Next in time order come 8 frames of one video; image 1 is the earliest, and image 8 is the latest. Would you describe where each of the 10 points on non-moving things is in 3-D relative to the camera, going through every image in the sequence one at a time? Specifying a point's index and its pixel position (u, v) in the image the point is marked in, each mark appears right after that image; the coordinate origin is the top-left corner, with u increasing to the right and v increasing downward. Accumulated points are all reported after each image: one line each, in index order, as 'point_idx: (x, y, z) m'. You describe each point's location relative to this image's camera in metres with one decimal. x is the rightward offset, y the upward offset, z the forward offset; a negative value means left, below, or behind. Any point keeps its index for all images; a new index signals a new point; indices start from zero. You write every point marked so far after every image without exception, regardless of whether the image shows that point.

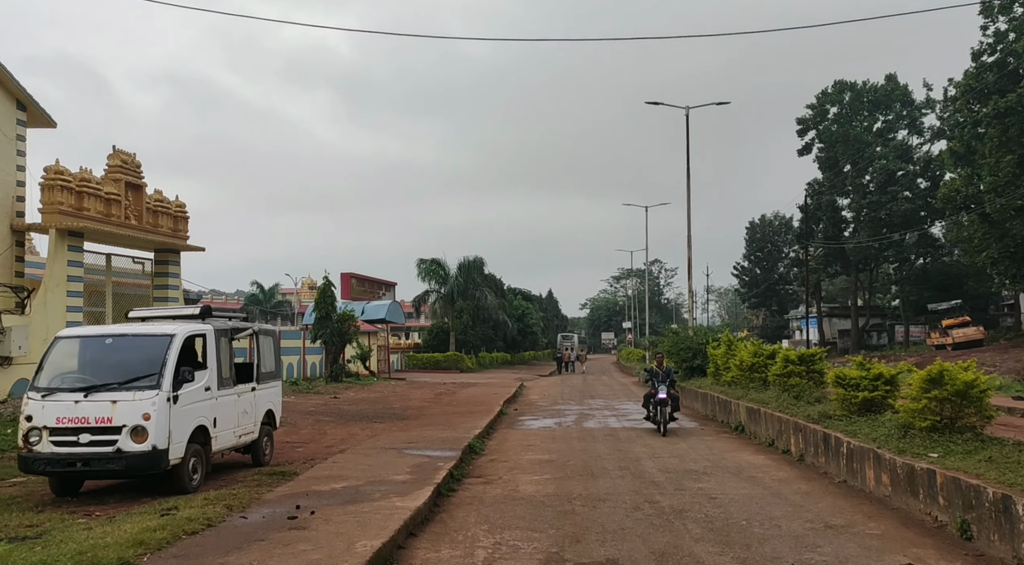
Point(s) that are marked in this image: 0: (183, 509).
0: (-3.2, -2.2, +7.5) m
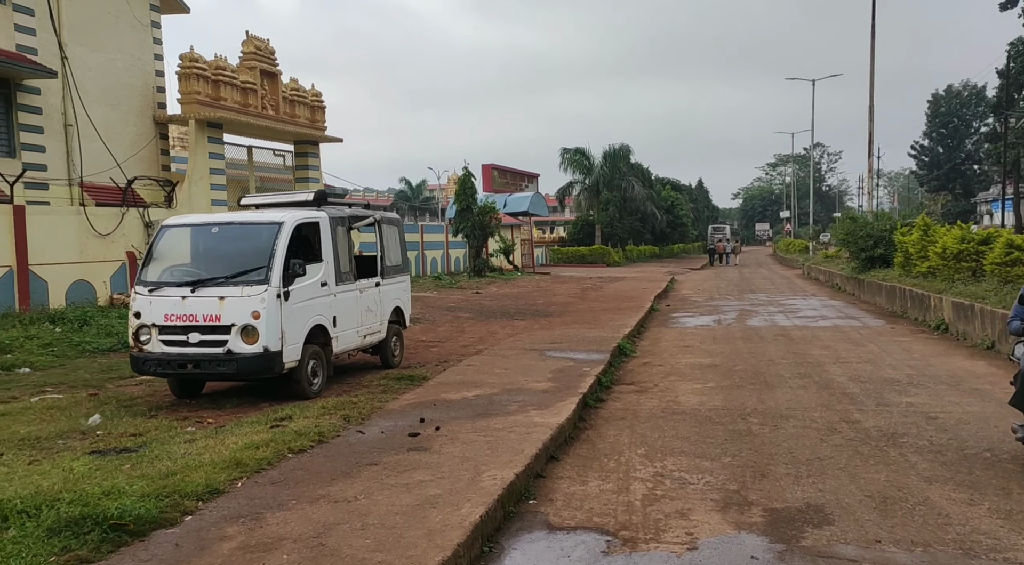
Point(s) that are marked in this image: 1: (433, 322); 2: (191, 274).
0: (-1.8, -1.2, +6.7) m
1: (-1.6, -0.8, +15.2) m
2: (-3.0, +0.1, +7.4) m
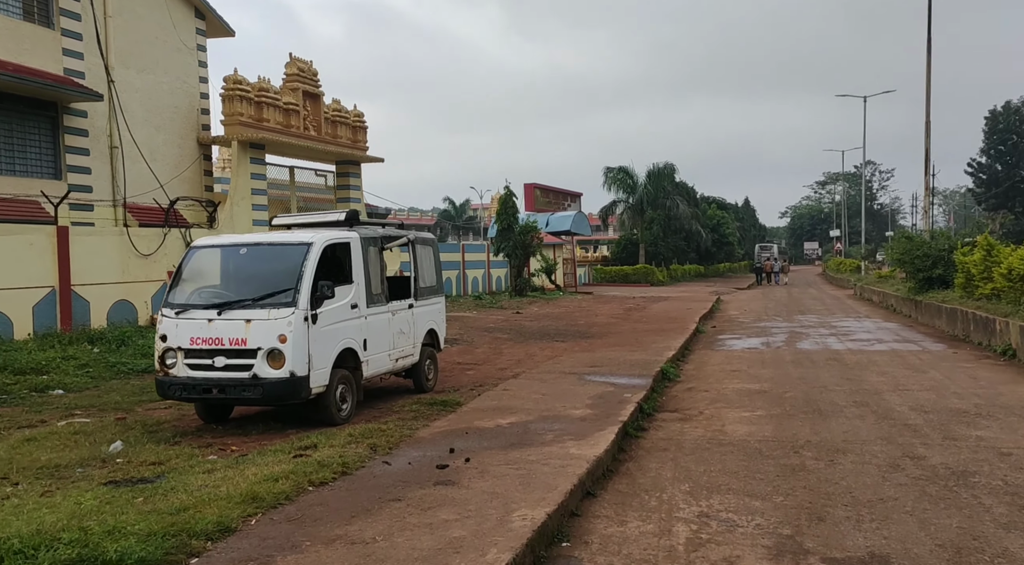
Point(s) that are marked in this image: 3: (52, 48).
0: (-1.6, -1.4, +6.4) m
1: (-0.8, -1.2, +14.9) m
2: (-2.7, -0.1, +7.2) m
3: (-8.3, +4.2, +14.1) m
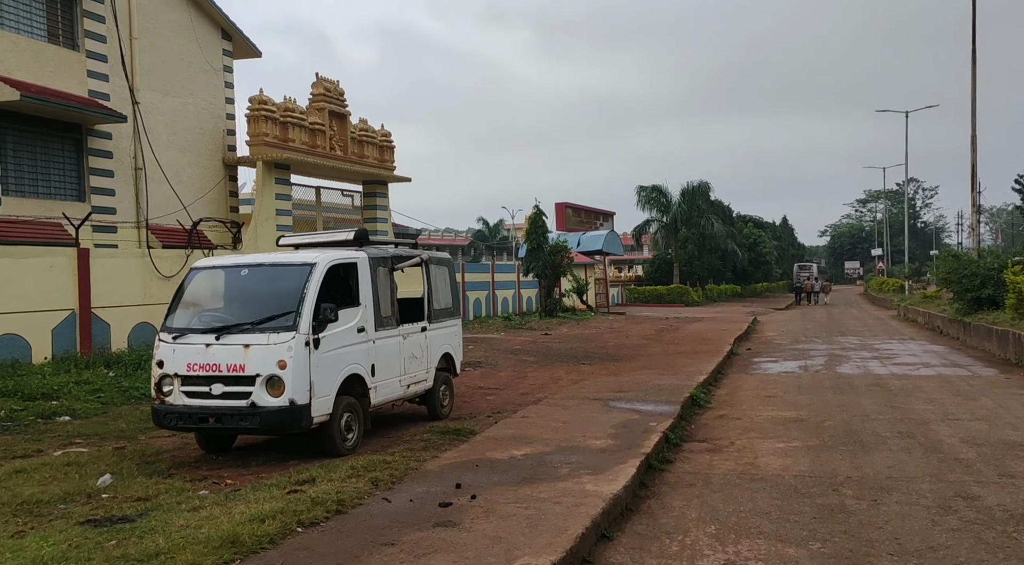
0: (-1.5, -1.5, +6.0) m
1: (-0.3, -1.6, +14.5) m
2: (-2.6, -0.3, +6.9) m
3: (-7.8, +3.8, +14.1) m
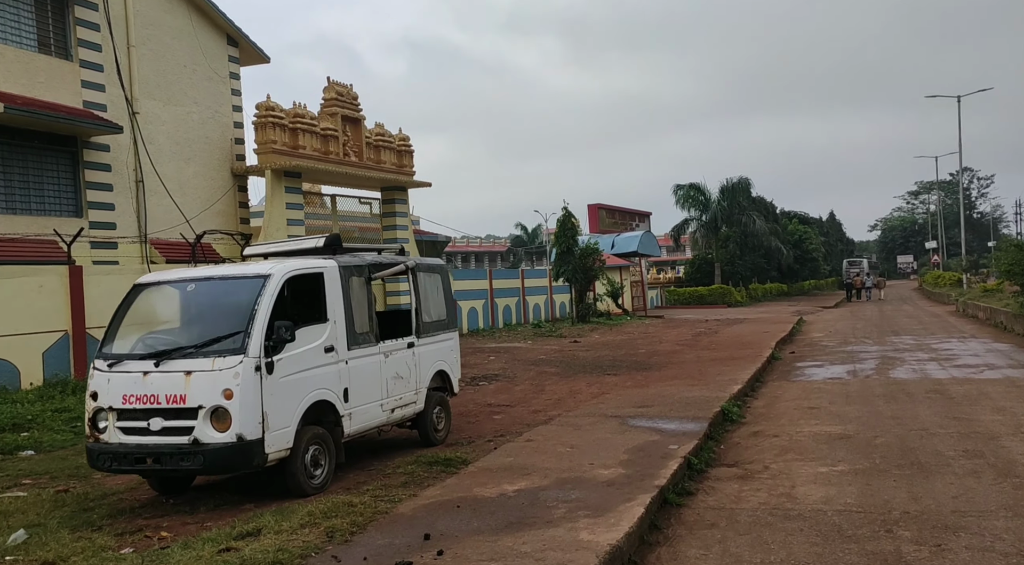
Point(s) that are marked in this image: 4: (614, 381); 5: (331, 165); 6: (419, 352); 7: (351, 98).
0: (-1.6, -1.6, +5.1) m
1: (0.0, -1.7, +13.5) m
2: (-2.7, -0.5, +6.0) m
3: (-7.7, +3.5, +13.6) m
4: (+1.7, -1.6, +13.0) m
5: (-4.3, +2.8, +18.8) m
6: (-0.9, -0.7, +7.8) m
7: (-4.1, +4.7, +19.9) m
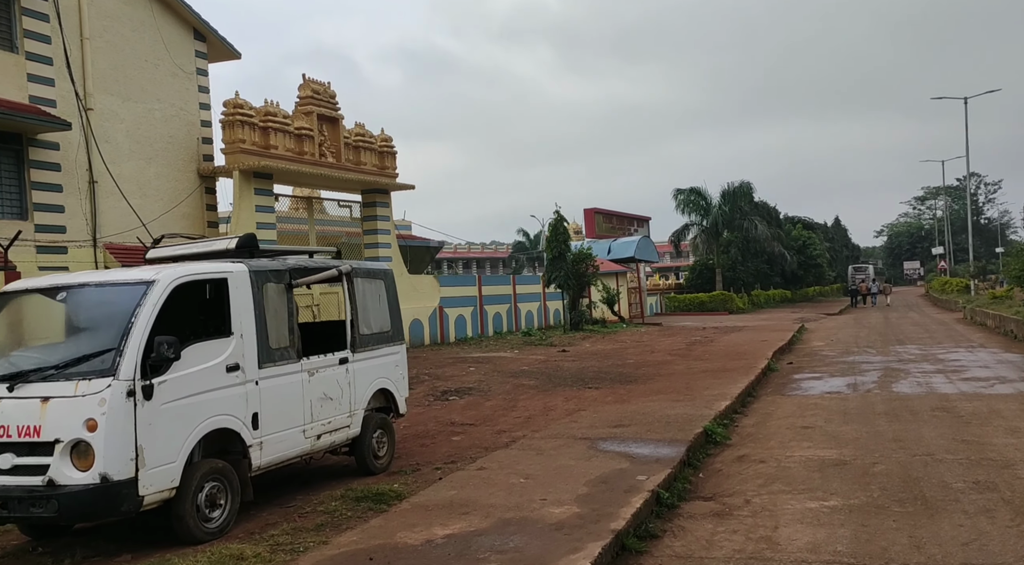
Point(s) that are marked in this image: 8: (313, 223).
0: (-2.1, -1.7, +4.1) m
1: (-0.4, -1.8, +12.6) m
2: (-3.2, -0.5, +5.1) m
3: (-8.1, +3.4, +12.7) m
4: (+1.3, -1.7, +12.0) m
5: (-4.7, +2.7, +17.9) m
6: (-1.4, -0.8, +6.9) m
7: (-4.5, +4.5, +19.0) m
8: (-4.9, +1.5, +19.1) m
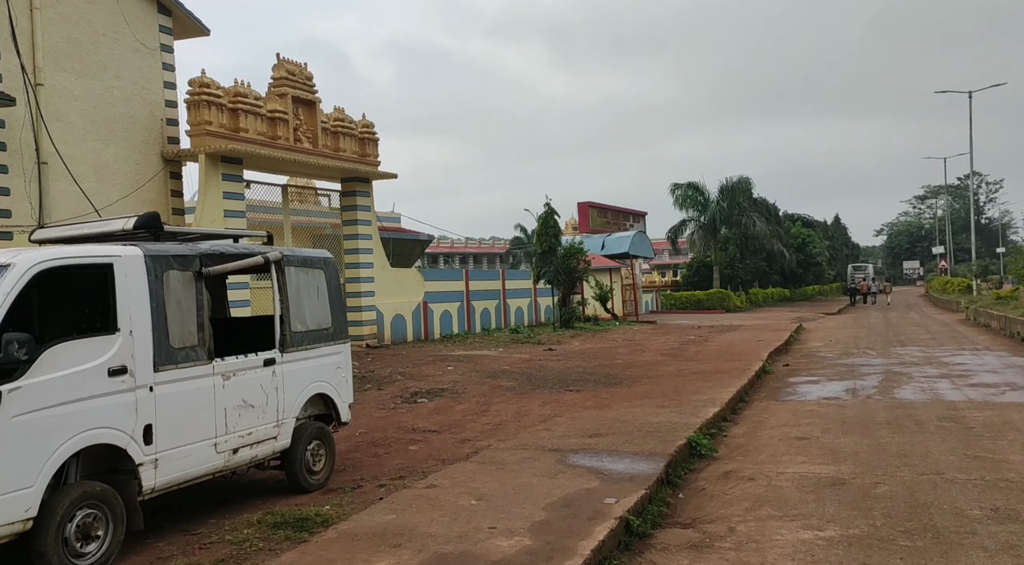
0: (-2.5, -1.6, +3.3) m
1: (-0.8, -1.7, +11.7) m
2: (-3.5, -0.4, +4.2) m
3: (-8.4, +3.6, +11.8) m
4: (+0.9, -1.7, +11.1) m
5: (-5.1, +2.8, +17.0) m
6: (-1.8, -0.7, +6.0) m
7: (-4.8, +4.7, +18.1) m
8: (-5.2, +1.6, +18.2) m
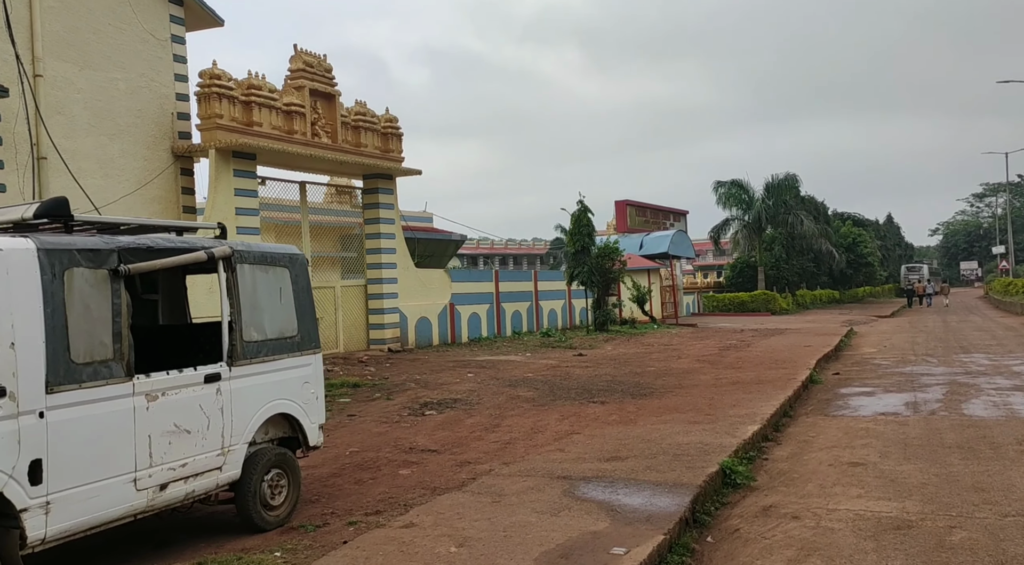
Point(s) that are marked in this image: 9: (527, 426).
0: (-2.7, -1.6, +2.4) m
1: (-0.6, -1.7, +10.7) m
2: (-3.7, -0.4, +3.4) m
3: (-8.2, +3.6, +11.2) m
4: (+1.1, -1.7, +10.1) m
5: (-4.5, +2.8, +16.2) m
6: (-1.8, -0.7, +5.1) m
7: (-4.2, +4.7, +17.3) m
8: (-4.6, +1.6, +17.5) m
9: (+0.2, -1.7, +9.4) m
